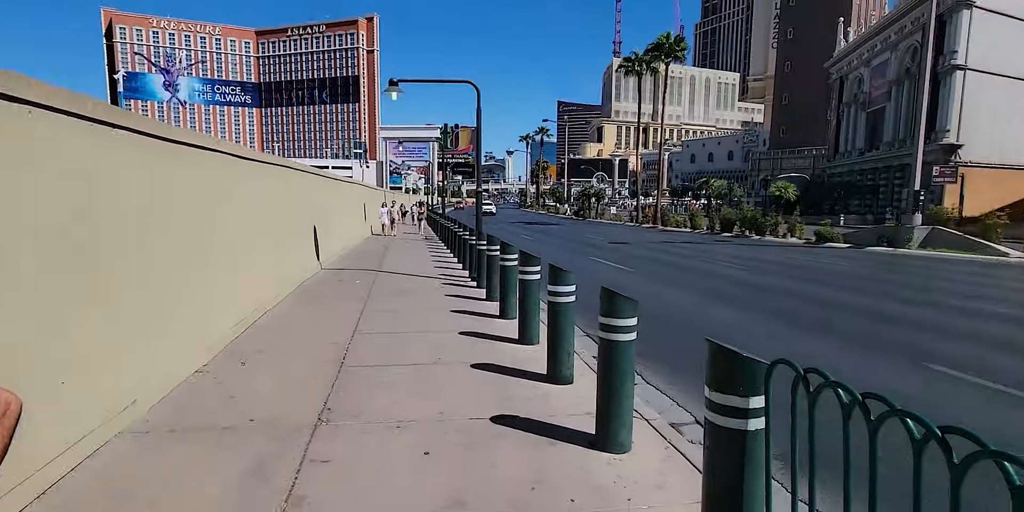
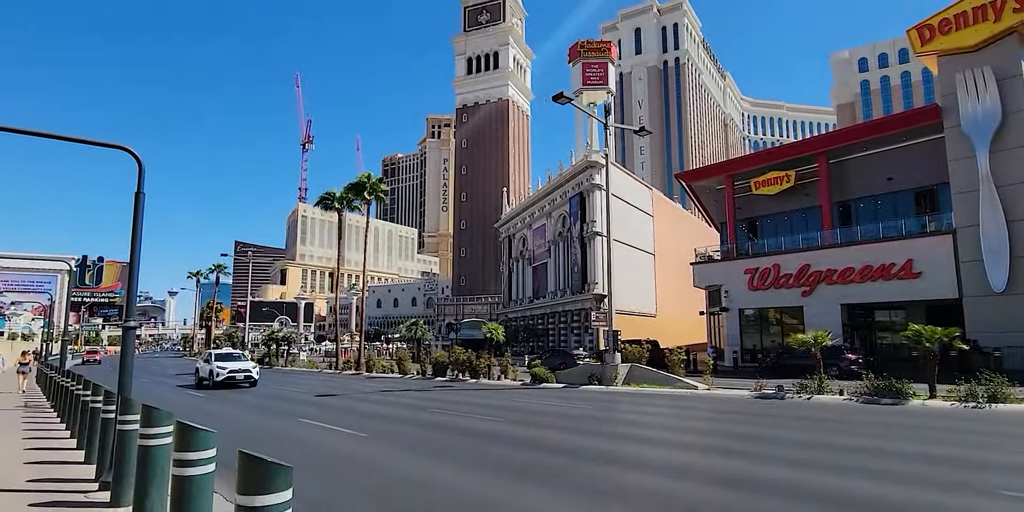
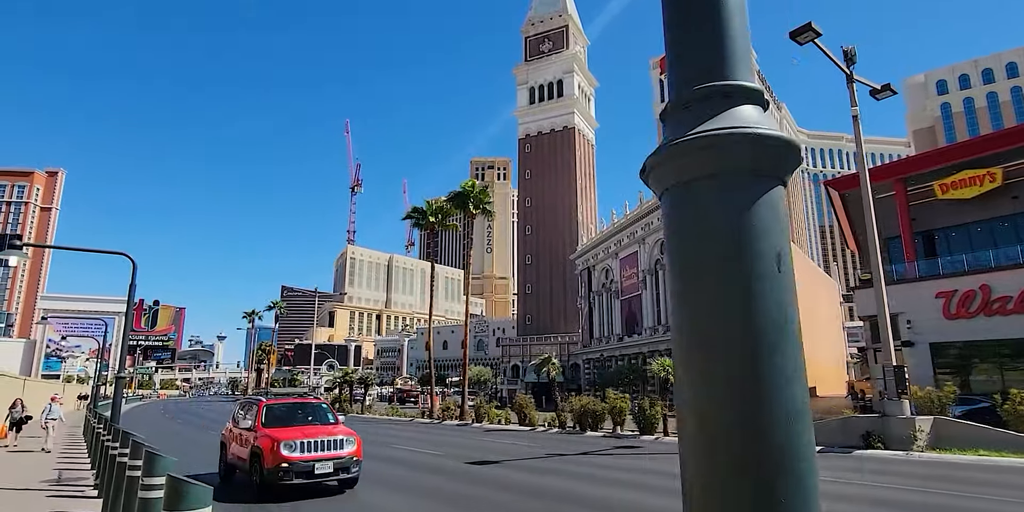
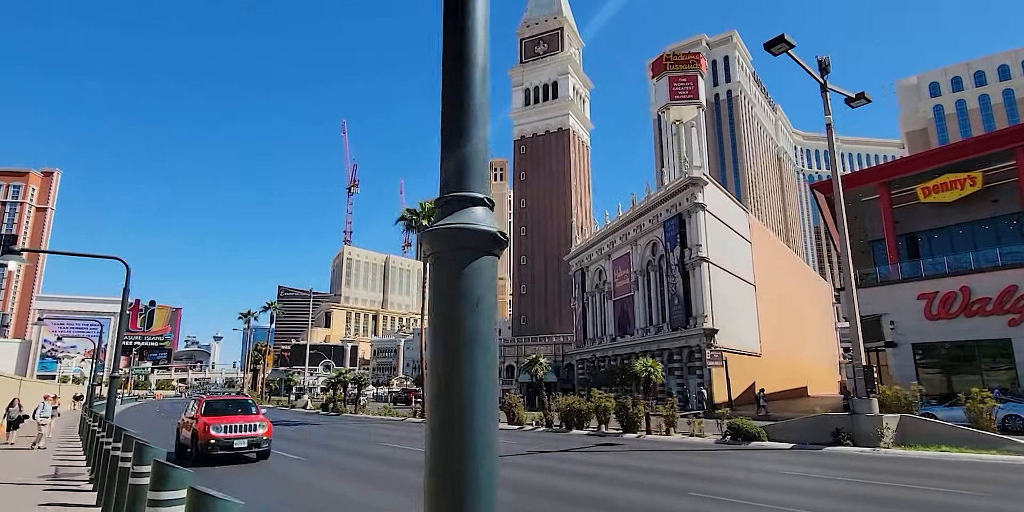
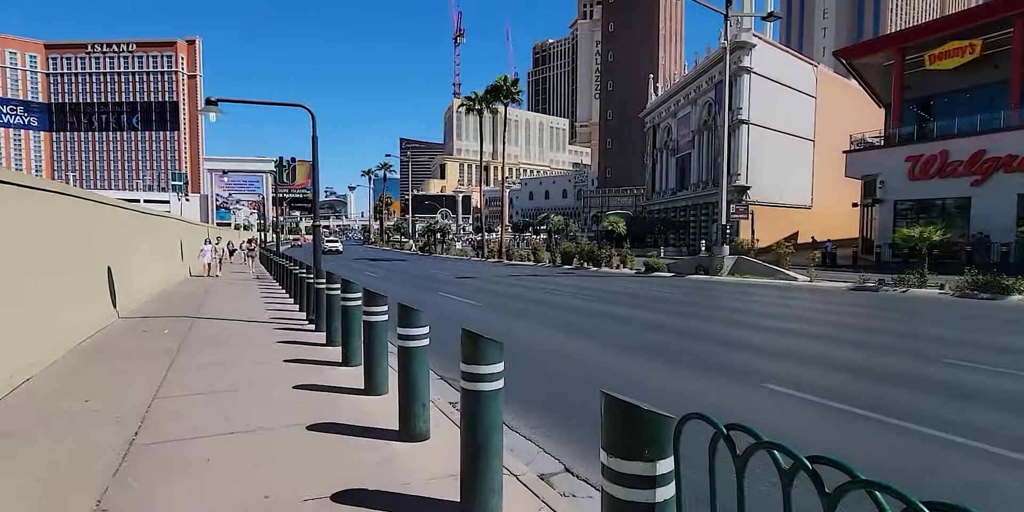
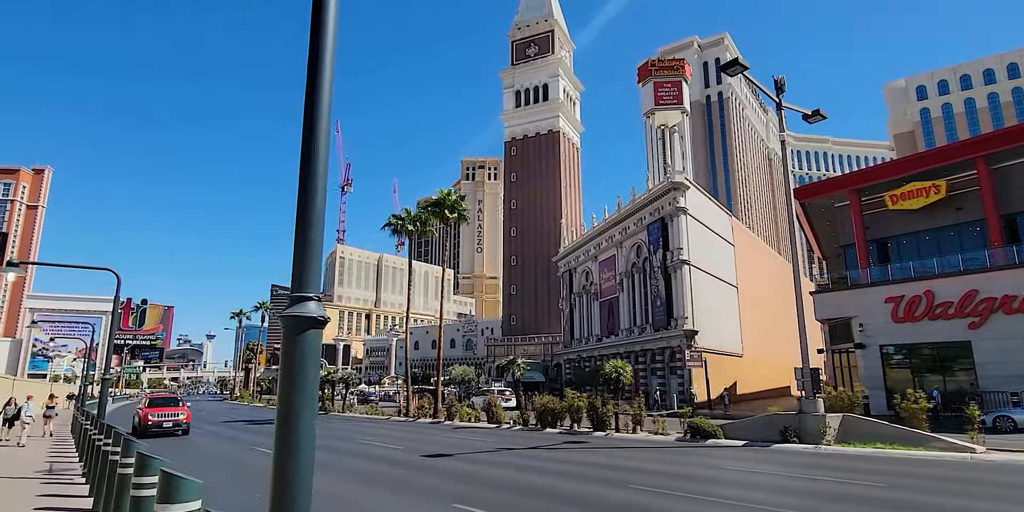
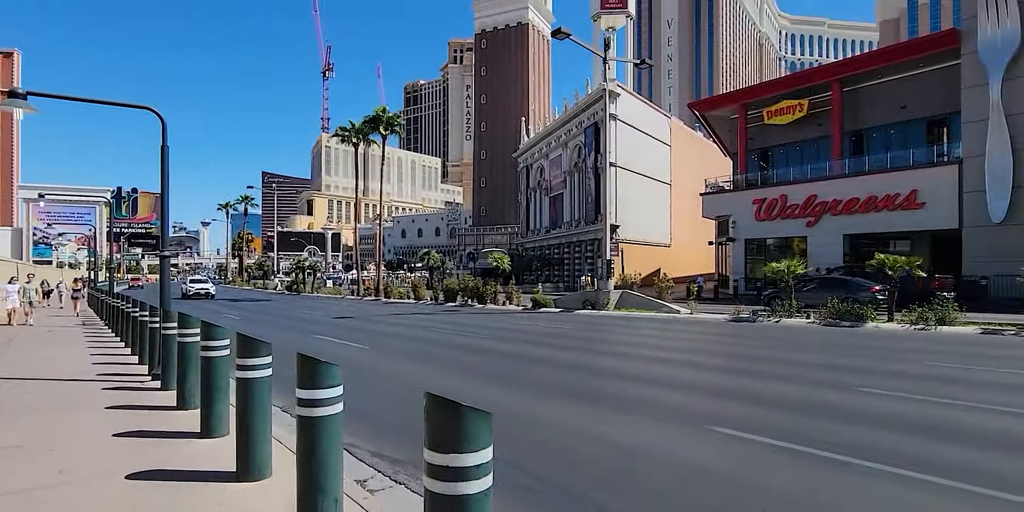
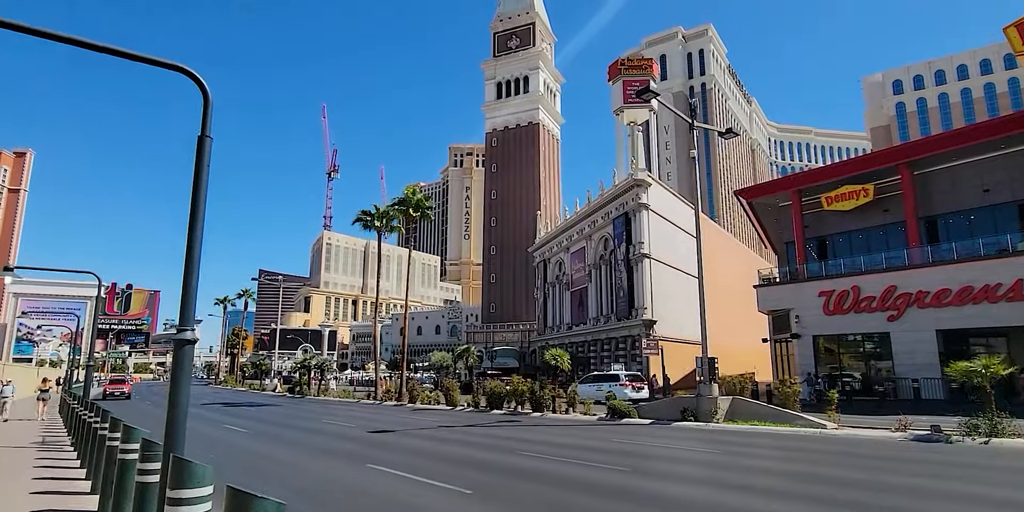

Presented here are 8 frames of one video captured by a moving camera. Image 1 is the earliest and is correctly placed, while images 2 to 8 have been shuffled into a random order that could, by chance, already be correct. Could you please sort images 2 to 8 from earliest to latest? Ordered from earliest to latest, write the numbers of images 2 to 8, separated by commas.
5, 7, 2, 8, 6, 4, 3
